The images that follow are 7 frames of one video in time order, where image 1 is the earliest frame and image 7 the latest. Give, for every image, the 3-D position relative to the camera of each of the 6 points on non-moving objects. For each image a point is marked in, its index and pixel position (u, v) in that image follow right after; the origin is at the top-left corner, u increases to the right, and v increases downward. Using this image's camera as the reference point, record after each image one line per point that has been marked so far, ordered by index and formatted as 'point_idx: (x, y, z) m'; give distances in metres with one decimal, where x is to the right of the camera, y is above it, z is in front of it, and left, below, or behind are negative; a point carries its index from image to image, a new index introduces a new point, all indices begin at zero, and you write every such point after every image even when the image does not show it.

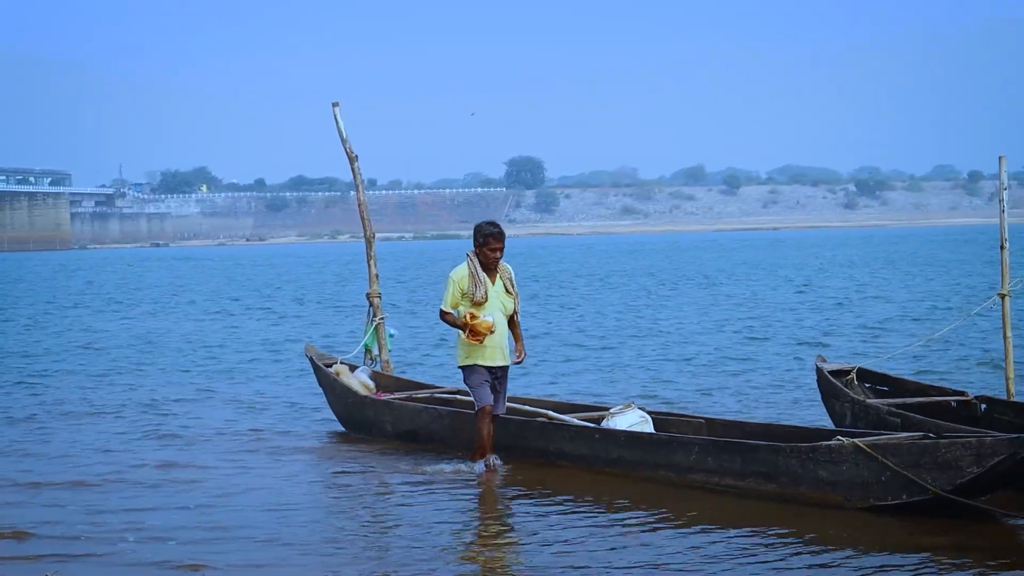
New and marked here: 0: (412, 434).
0: (-0.8, -1.2, +9.4) m
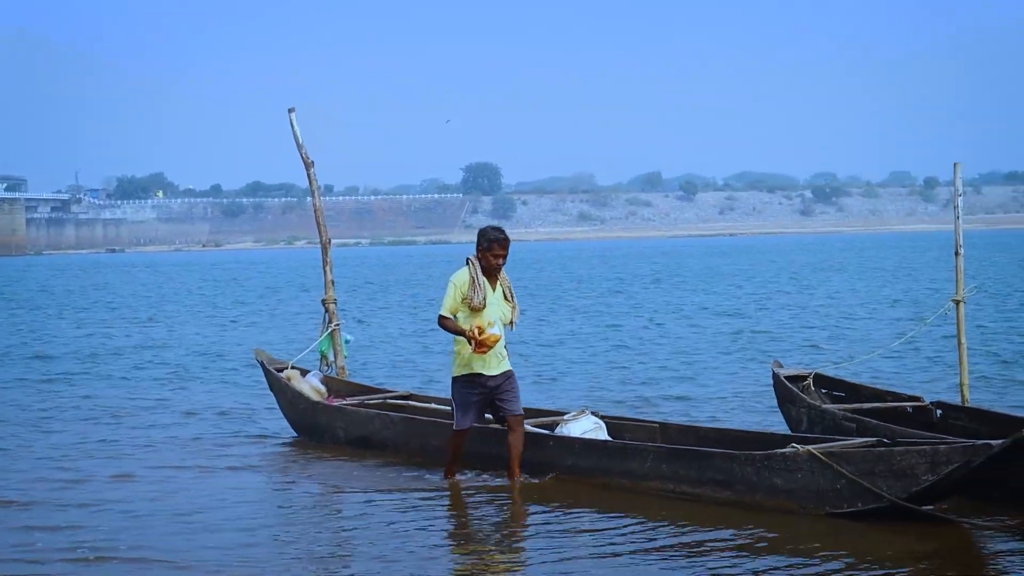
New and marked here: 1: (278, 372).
0: (-1.1, -1.2, +9.2) m
1: (-2.0, -0.7, +10.3) m
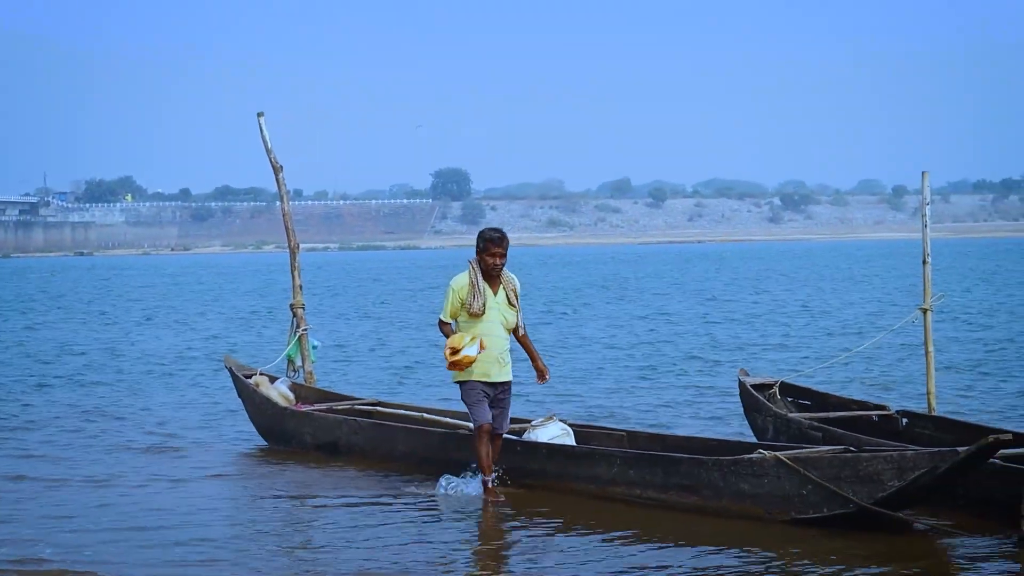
0: (-1.4, -1.2, +9.1) m
1: (-2.3, -0.8, +10.2) m
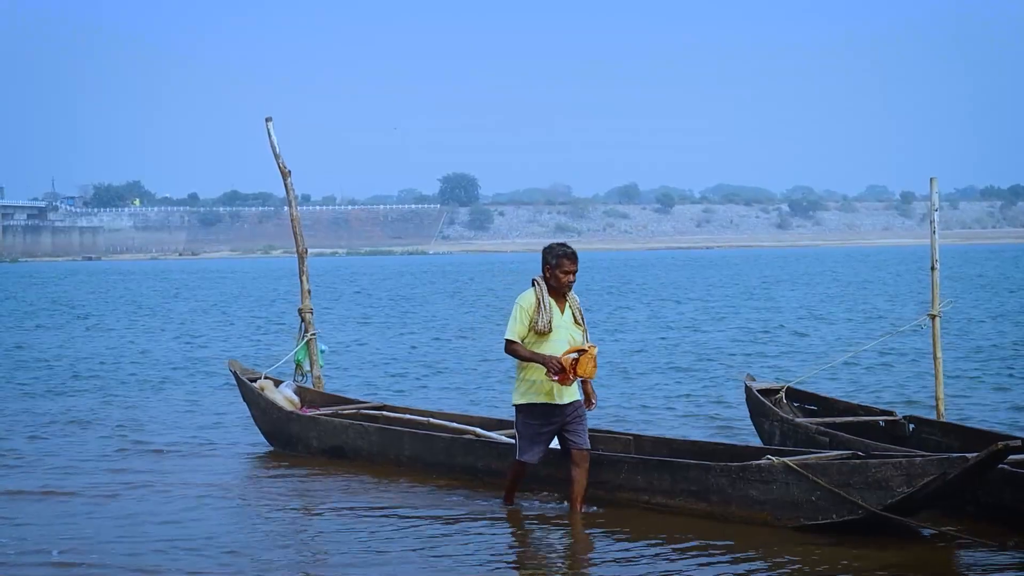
0: (-1.3, -1.2, +9.1) m
1: (-2.2, -0.8, +10.2) m
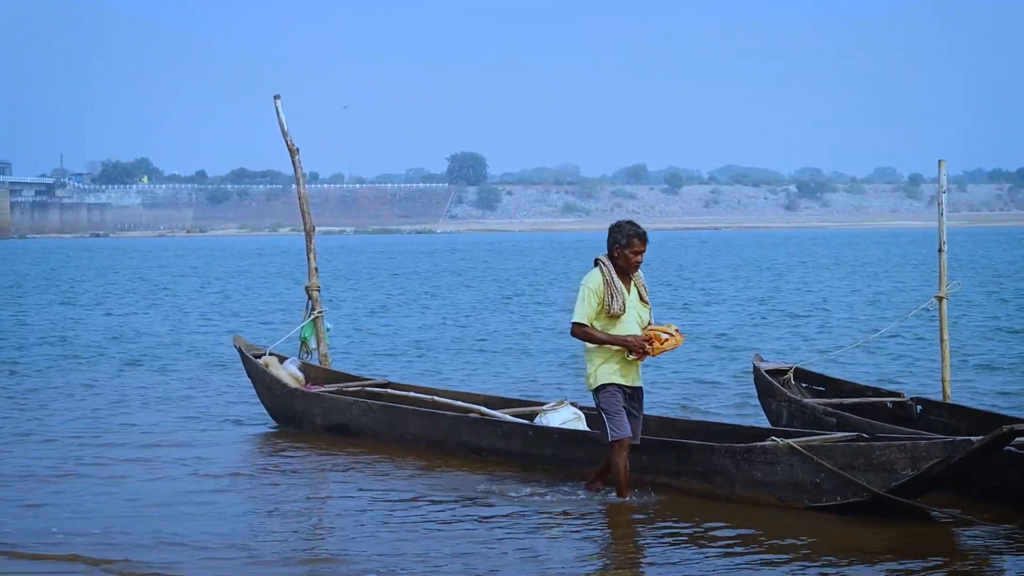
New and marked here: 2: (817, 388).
0: (-1.3, -1.1, +9.2) m
1: (-2.2, -0.6, +10.2) m
2: (+2.4, -0.8, +9.5) m
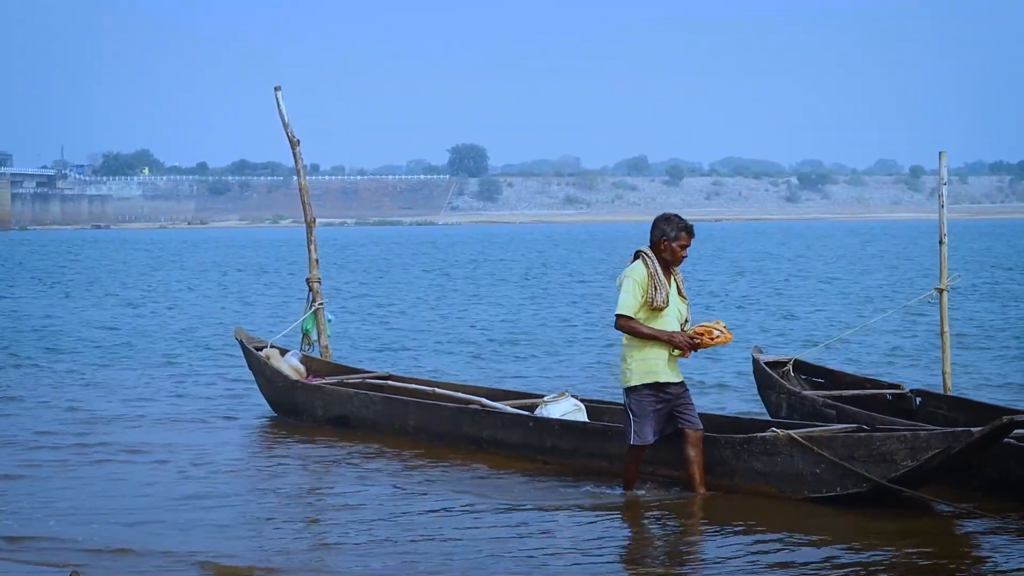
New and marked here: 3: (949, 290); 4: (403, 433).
0: (-1.3, -1.0, +9.2) m
1: (-2.2, -0.5, +10.3) m
2: (+2.4, -0.7, +9.5) m
3: (+3.7, 0.0, +10.0) m
4: (-0.8, -1.1, +8.7) m
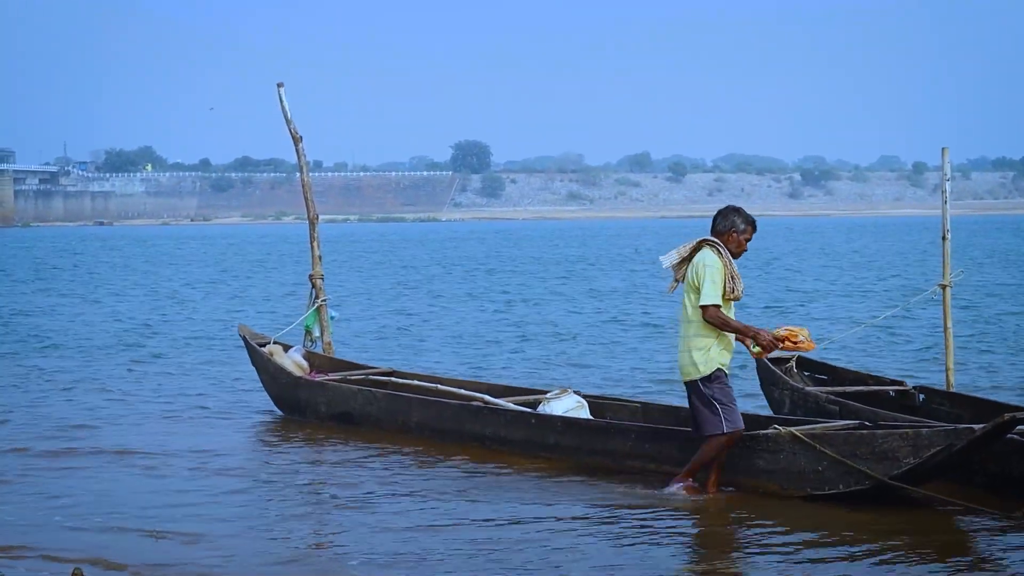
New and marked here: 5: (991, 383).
0: (-1.3, -1.0, +9.2) m
1: (-2.2, -0.5, +10.3) m
2: (+2.5, -0.7, +9.5) m
3: (+3.7, 0.0, +10.0) m
4: (-0.8, -1.0, +8.7) m
5: (+5.0, -1.0, +12.4) m
